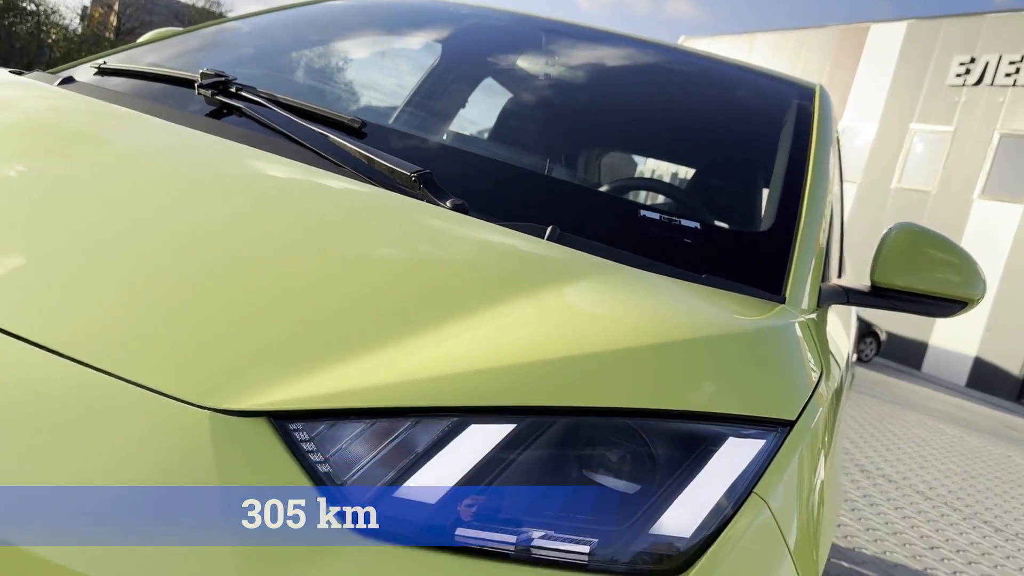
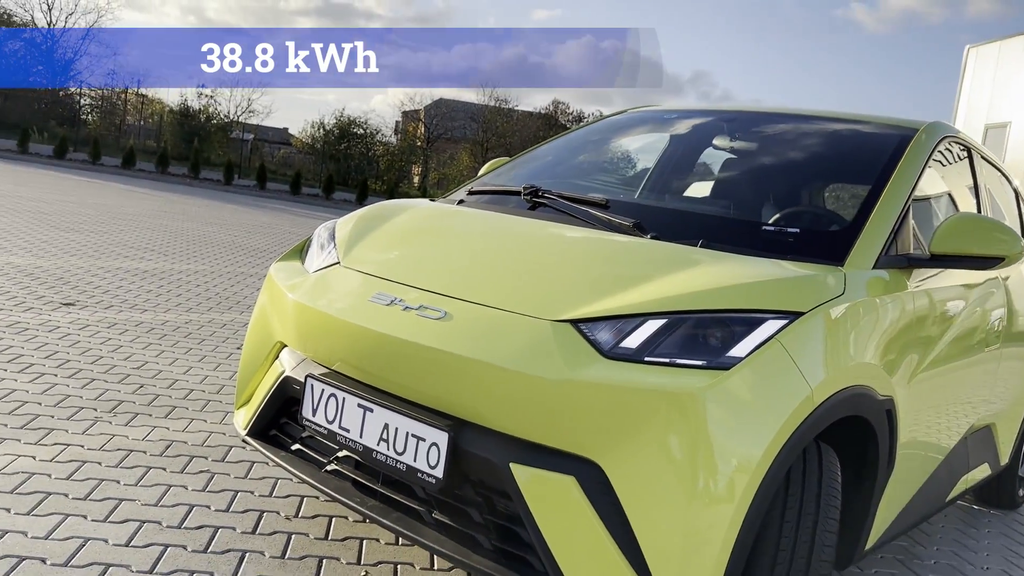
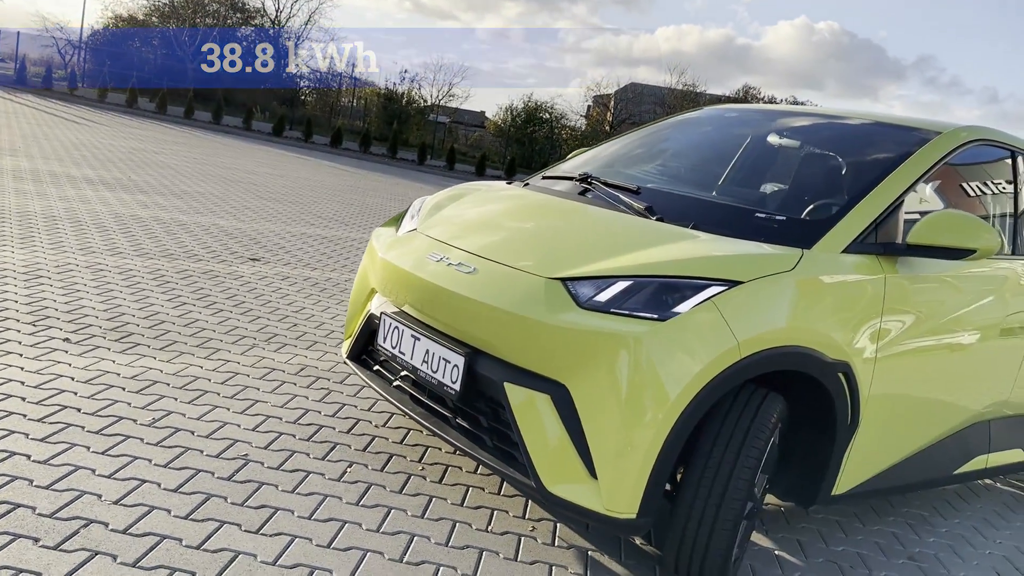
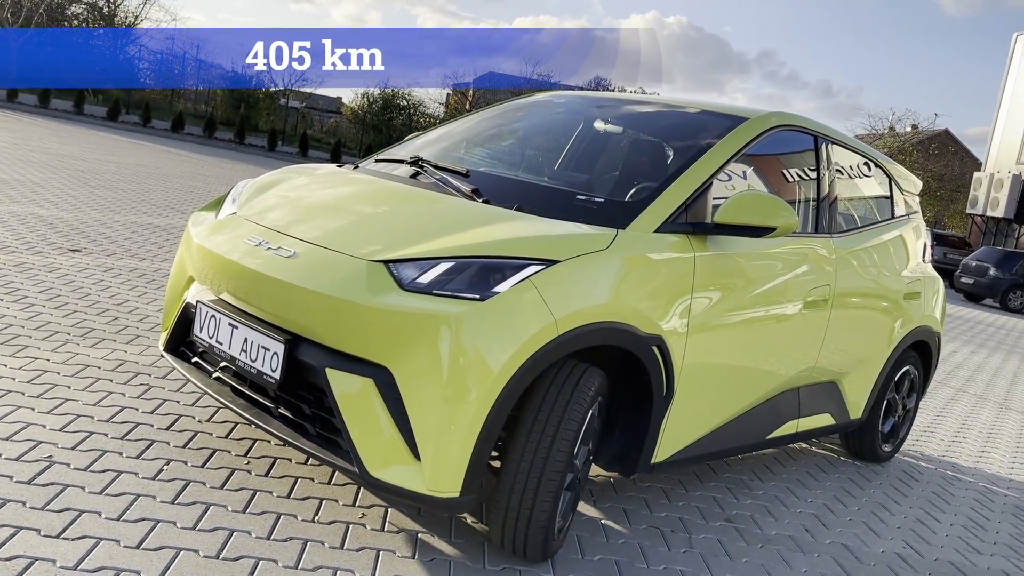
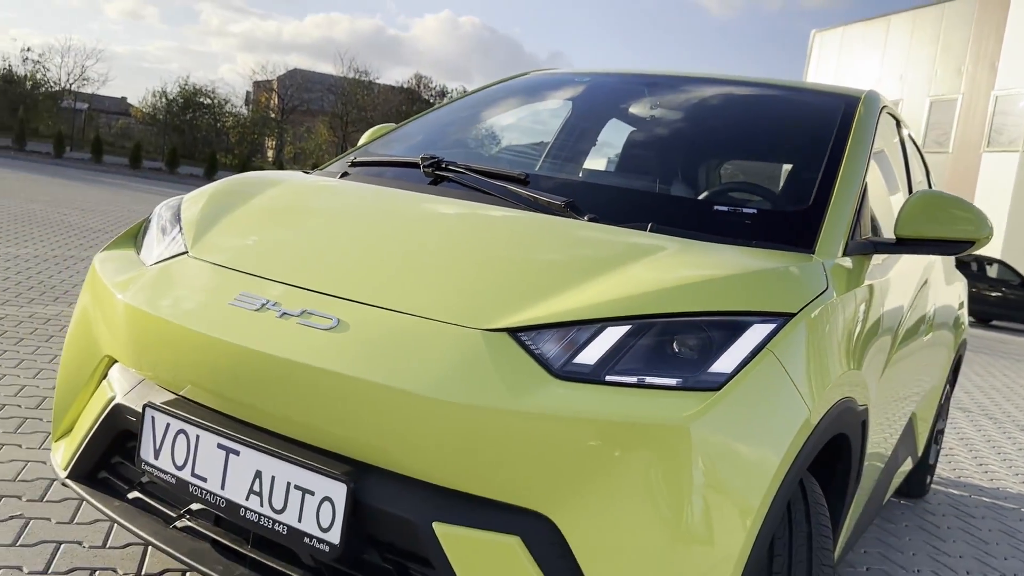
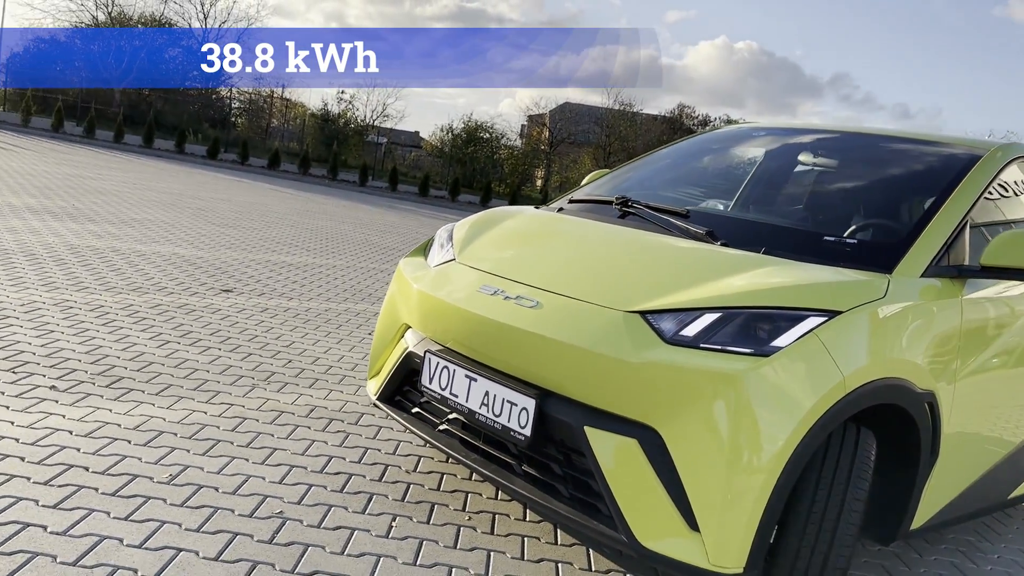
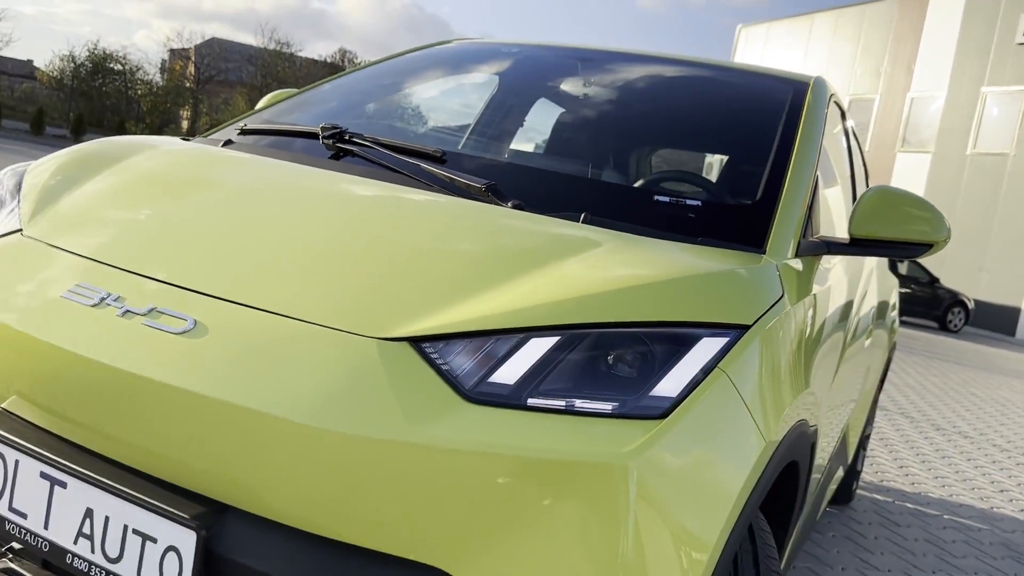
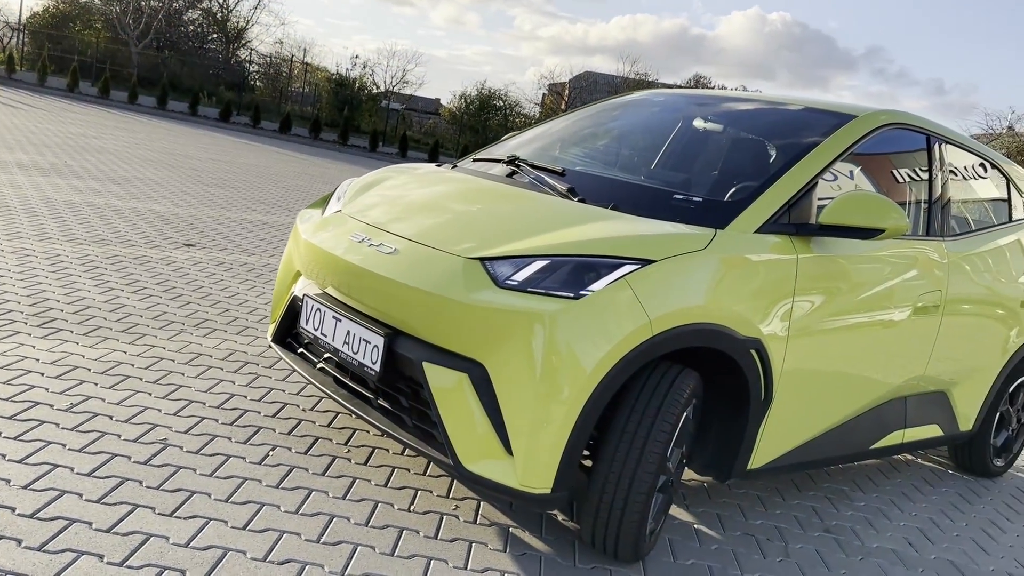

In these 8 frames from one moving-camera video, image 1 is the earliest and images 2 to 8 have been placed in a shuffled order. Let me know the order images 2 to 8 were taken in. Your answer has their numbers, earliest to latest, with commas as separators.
7, 5, 2, 6, 3, 8, 4
